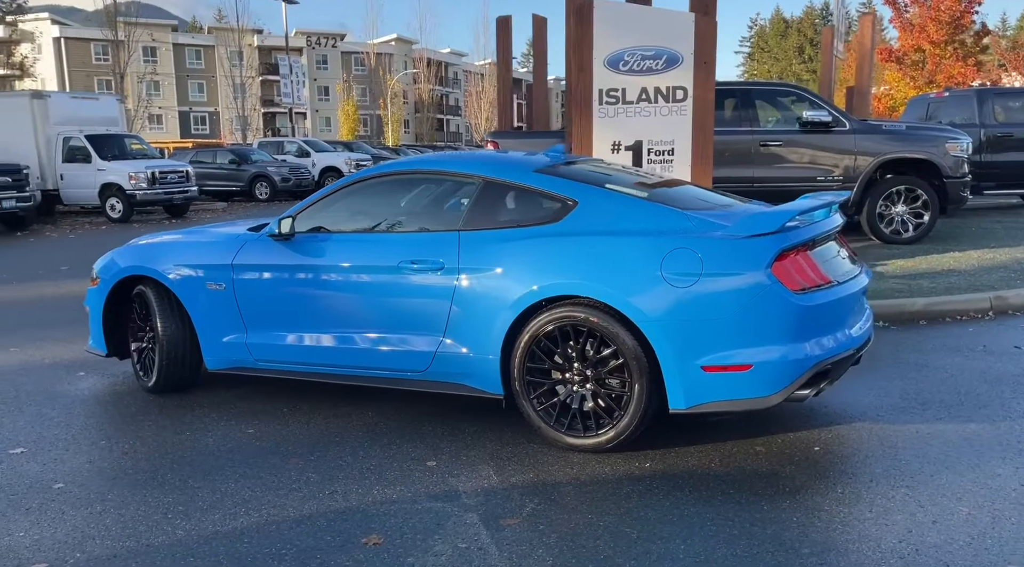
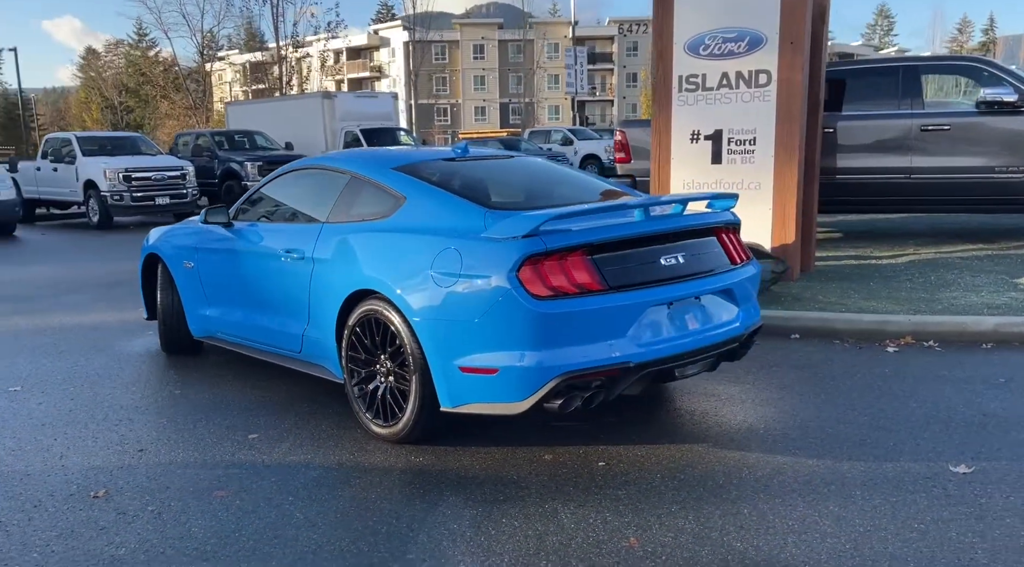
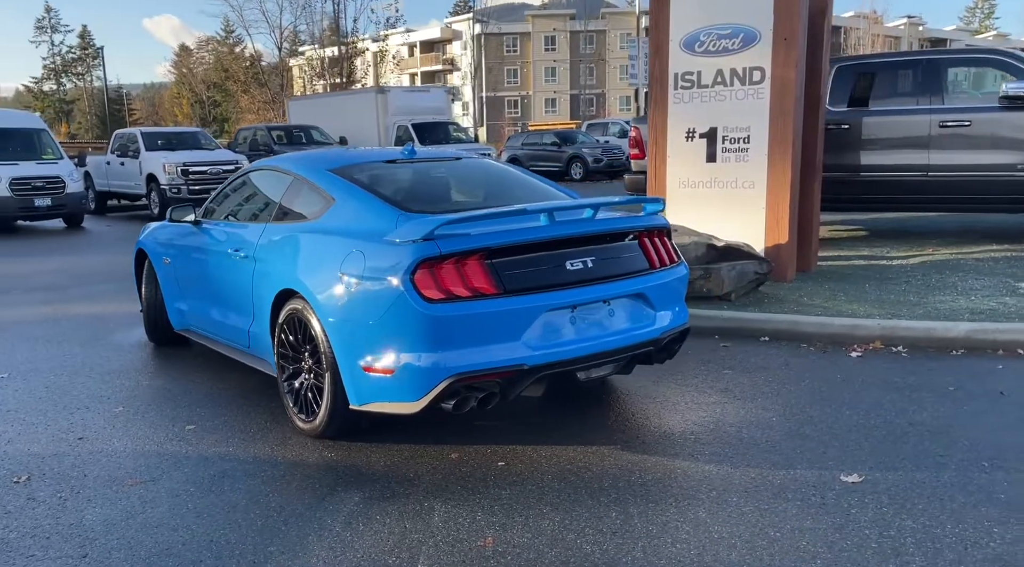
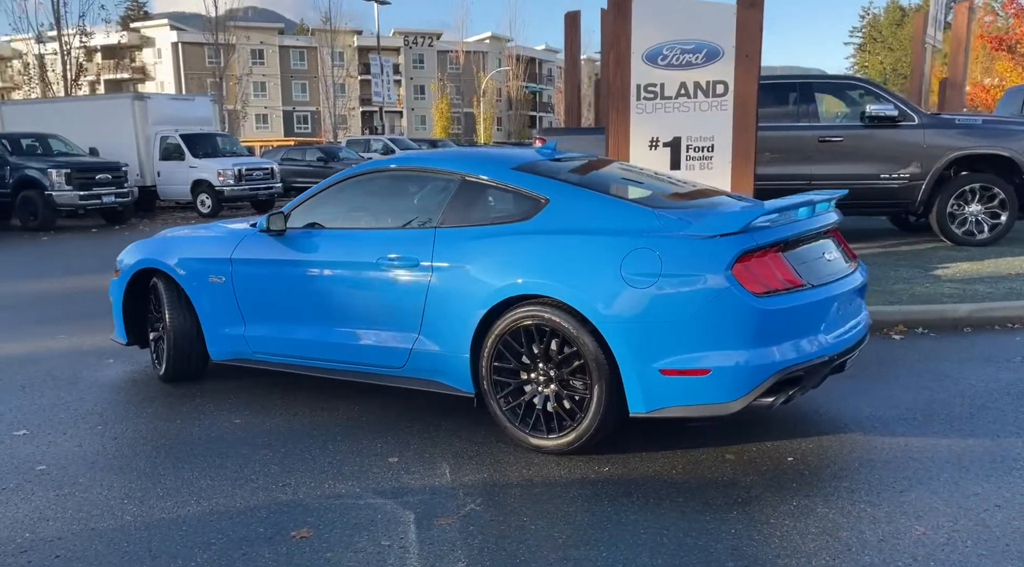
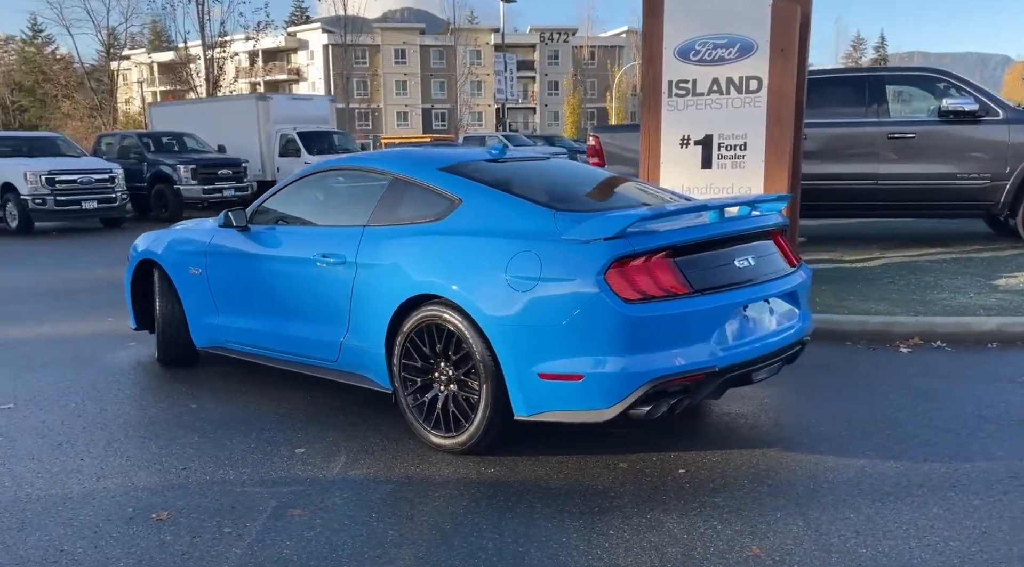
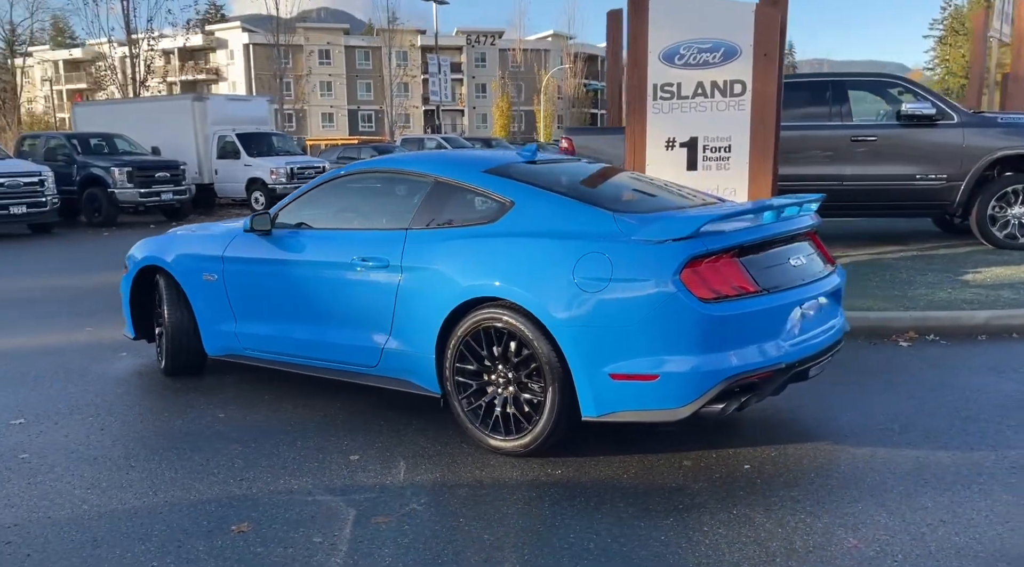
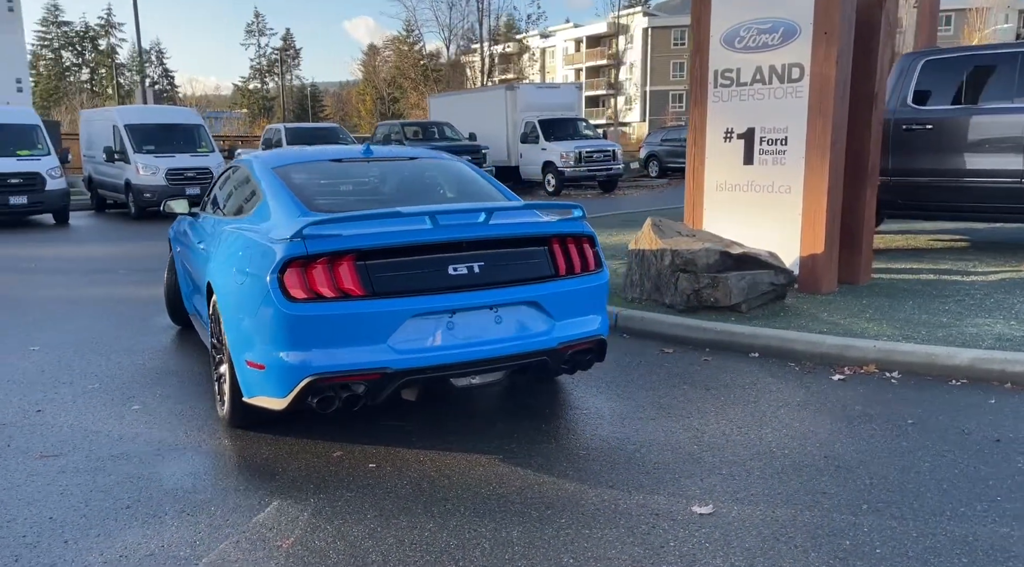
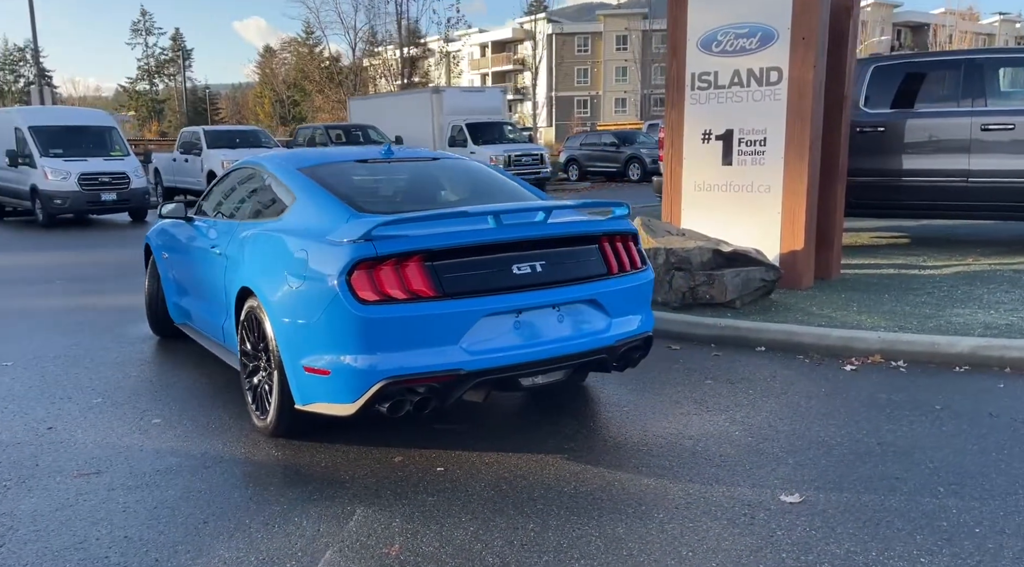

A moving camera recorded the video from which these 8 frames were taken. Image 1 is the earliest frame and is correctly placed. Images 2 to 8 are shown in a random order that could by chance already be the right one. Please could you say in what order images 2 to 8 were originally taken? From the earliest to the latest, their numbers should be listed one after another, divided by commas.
4, 6, 5, 2, 3, 8, 7
